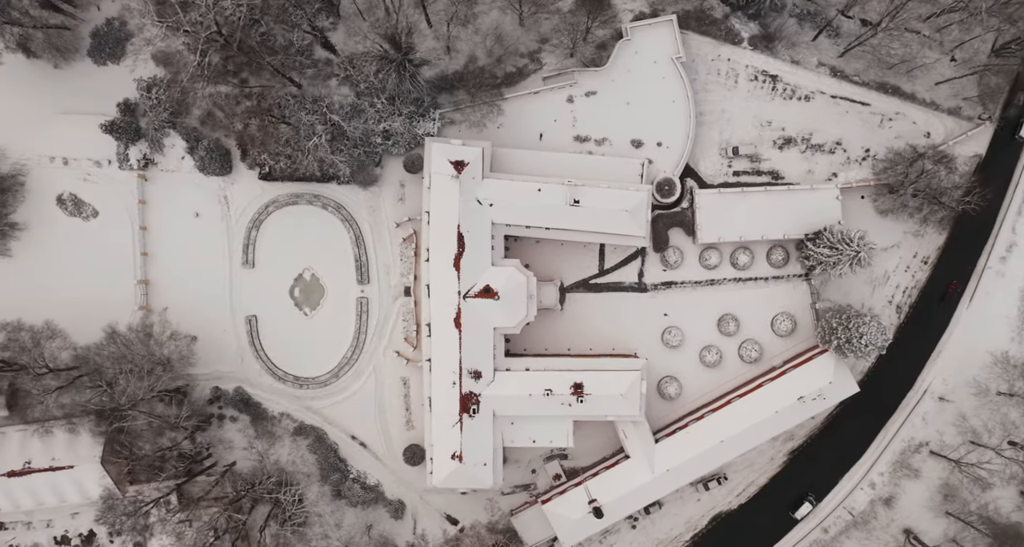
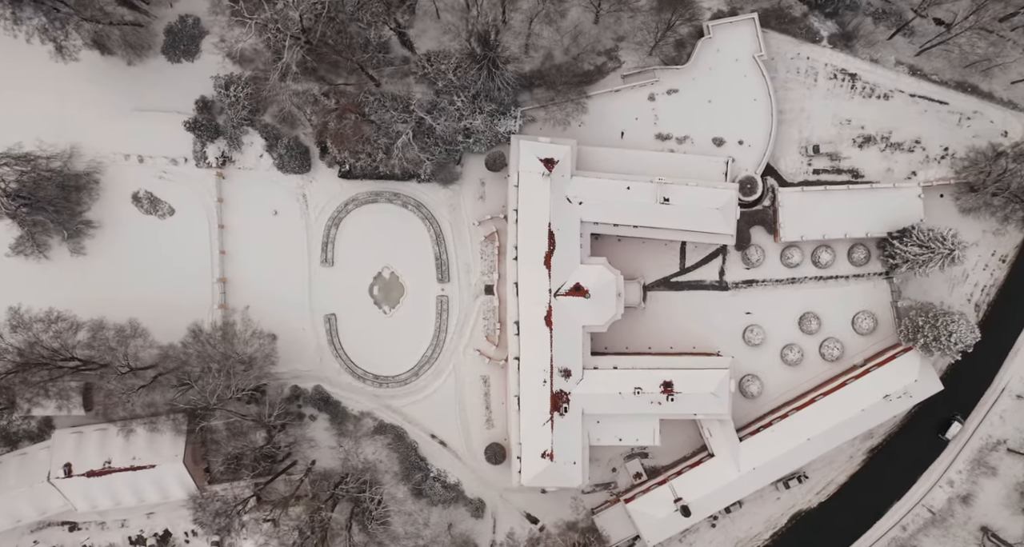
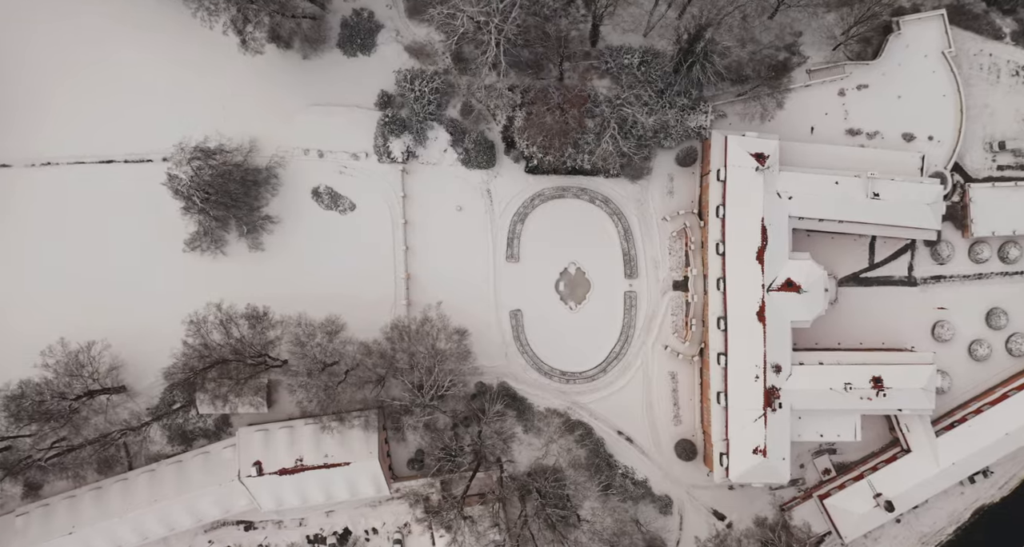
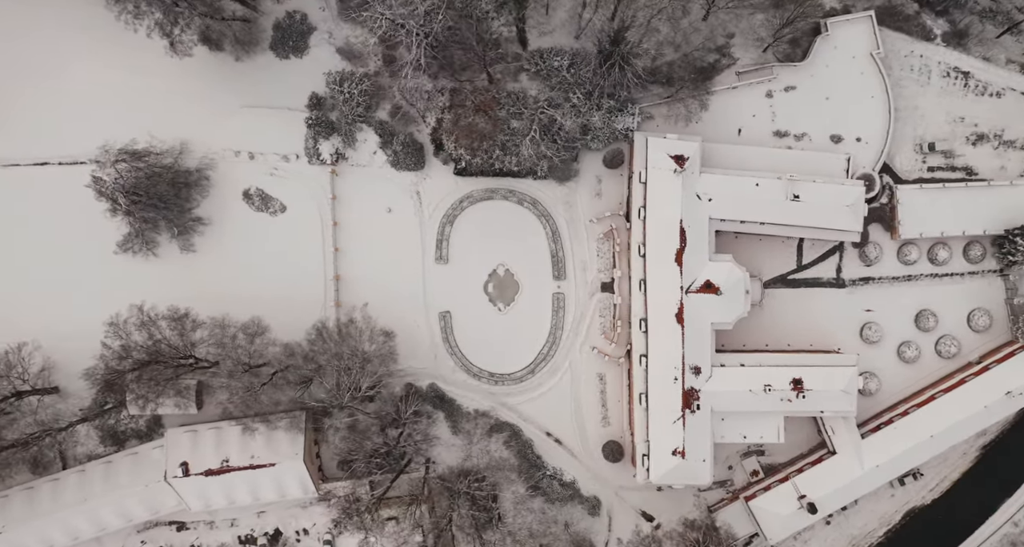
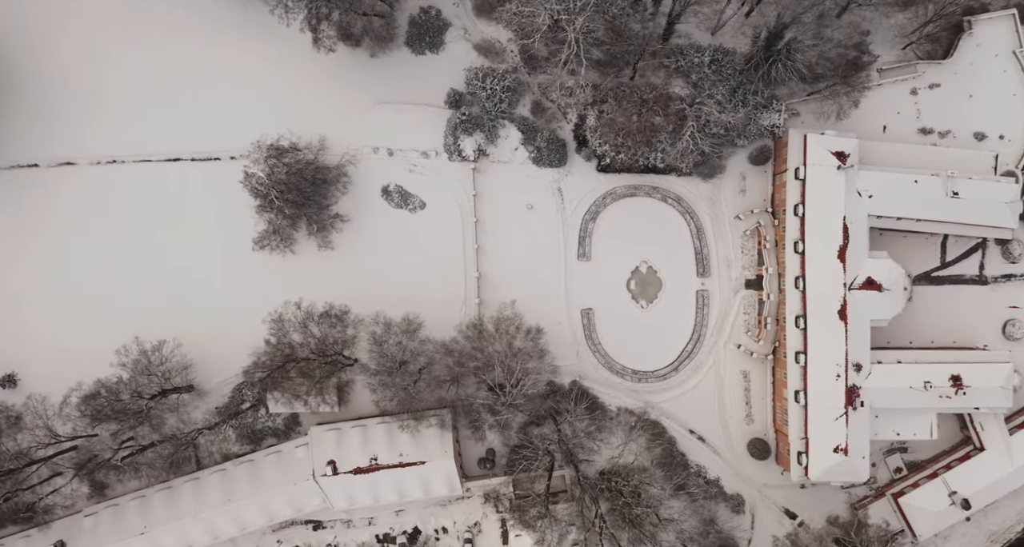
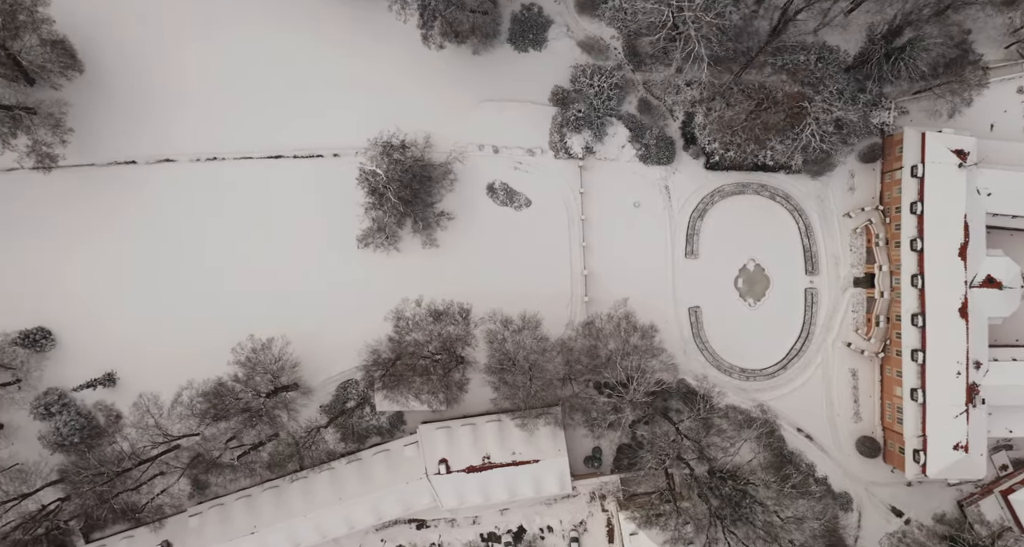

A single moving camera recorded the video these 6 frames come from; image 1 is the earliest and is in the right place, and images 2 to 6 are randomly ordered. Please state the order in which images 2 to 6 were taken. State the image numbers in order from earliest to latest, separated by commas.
2, 4, 3, 5, 6
